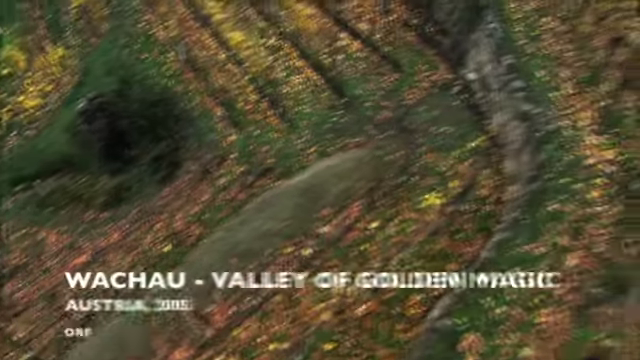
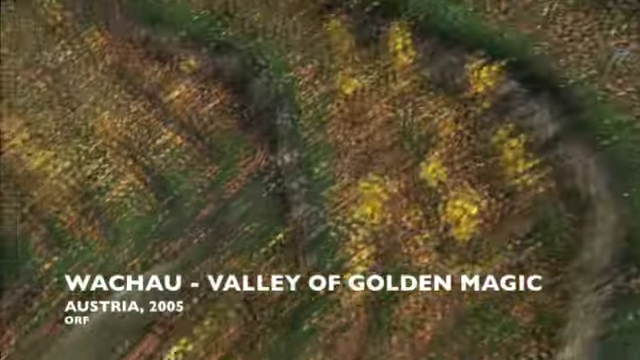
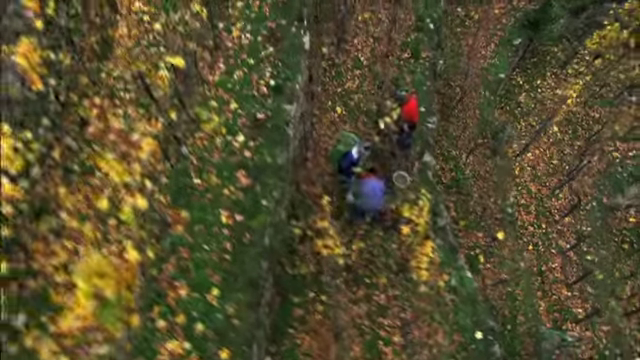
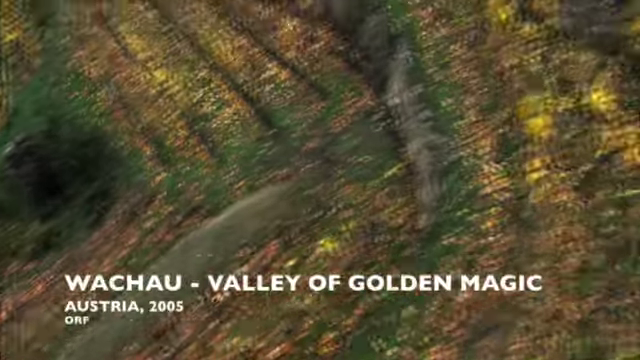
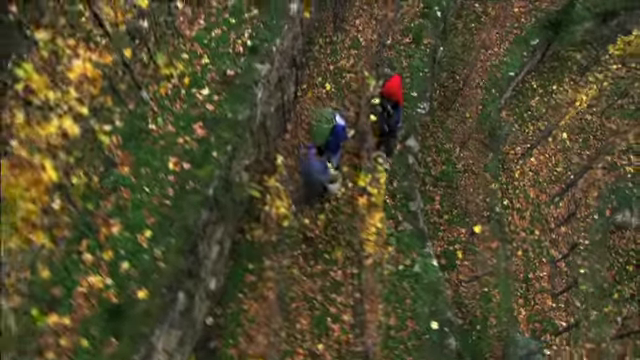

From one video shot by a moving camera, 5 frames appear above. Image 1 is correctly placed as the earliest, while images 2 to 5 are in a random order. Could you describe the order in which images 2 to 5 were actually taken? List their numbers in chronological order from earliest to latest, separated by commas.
4, 2, 5, 3
